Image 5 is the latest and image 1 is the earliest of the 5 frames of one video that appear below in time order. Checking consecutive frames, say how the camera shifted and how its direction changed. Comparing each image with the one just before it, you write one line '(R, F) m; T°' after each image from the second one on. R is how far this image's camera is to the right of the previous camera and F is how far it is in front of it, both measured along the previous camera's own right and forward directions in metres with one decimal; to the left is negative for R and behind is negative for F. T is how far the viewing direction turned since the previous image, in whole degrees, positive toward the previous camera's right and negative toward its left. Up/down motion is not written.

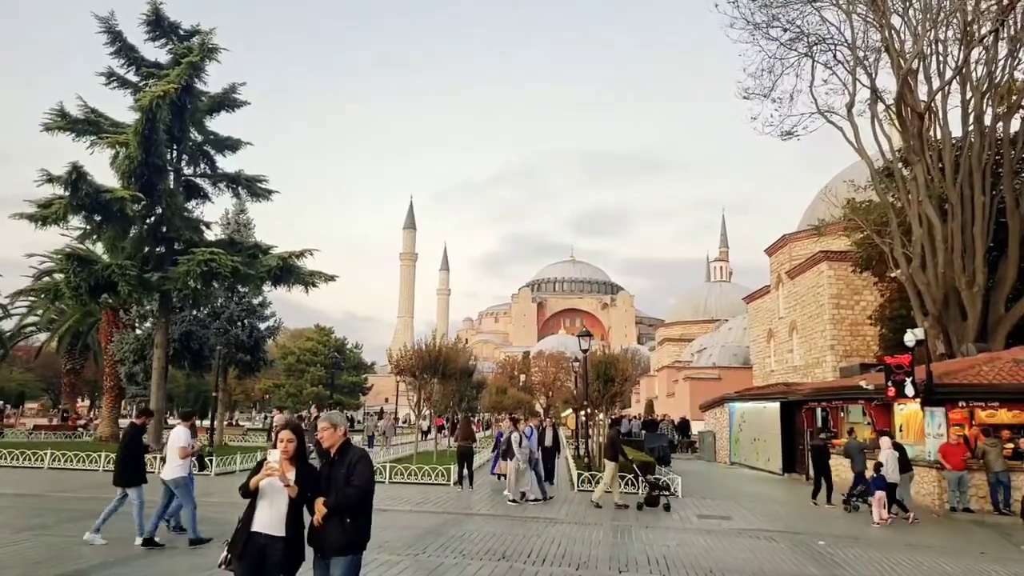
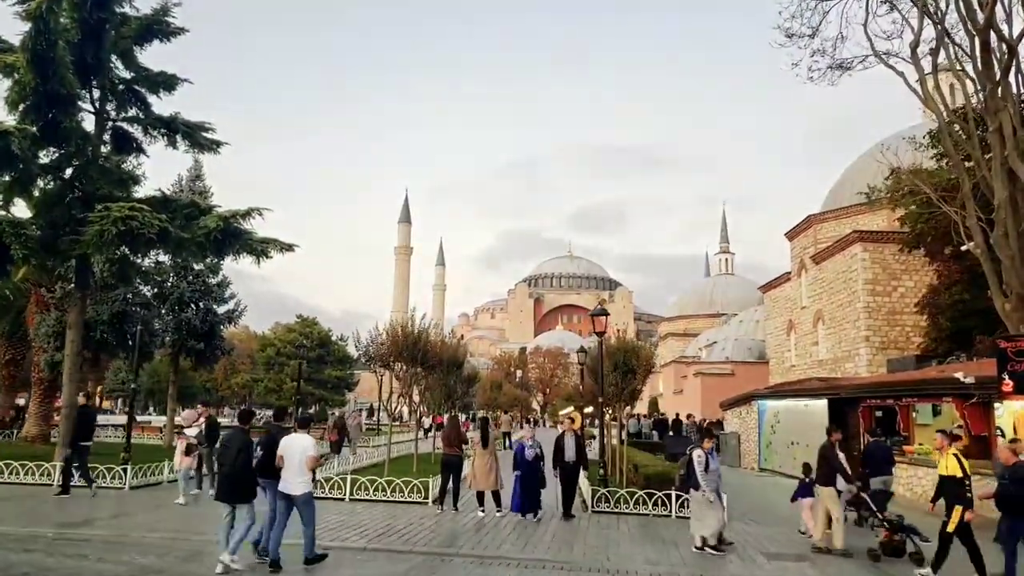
(0.0, +3.5) m; 0°
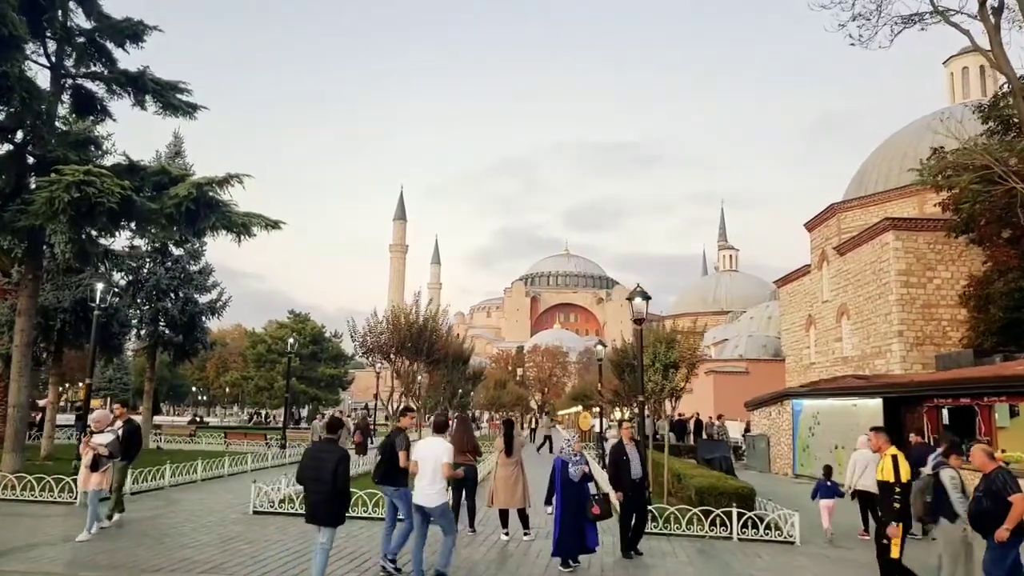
(-0.5, +2.0) m; 0°
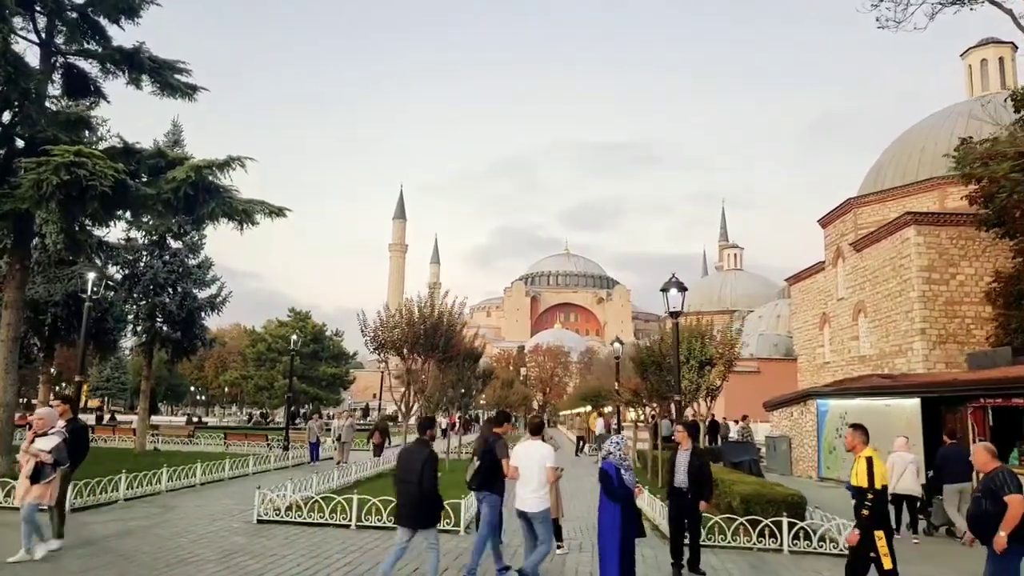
(-0.4, +0.9) m; 0°
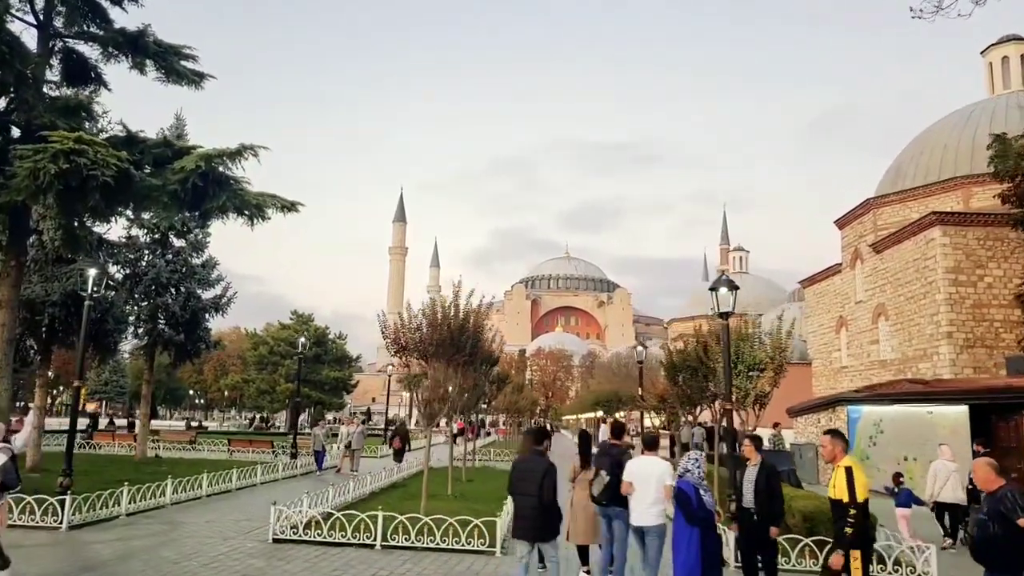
(-0.5, +0.8) m; 0°
